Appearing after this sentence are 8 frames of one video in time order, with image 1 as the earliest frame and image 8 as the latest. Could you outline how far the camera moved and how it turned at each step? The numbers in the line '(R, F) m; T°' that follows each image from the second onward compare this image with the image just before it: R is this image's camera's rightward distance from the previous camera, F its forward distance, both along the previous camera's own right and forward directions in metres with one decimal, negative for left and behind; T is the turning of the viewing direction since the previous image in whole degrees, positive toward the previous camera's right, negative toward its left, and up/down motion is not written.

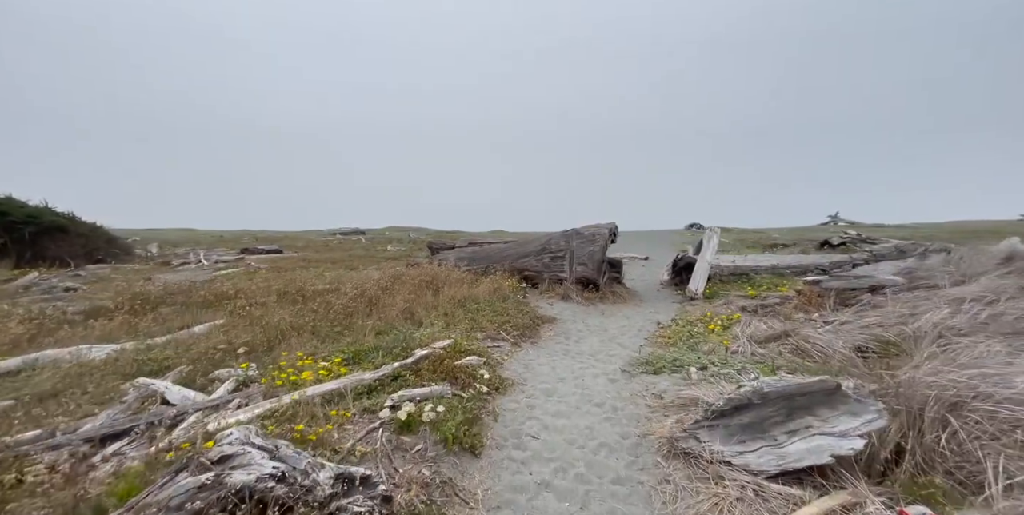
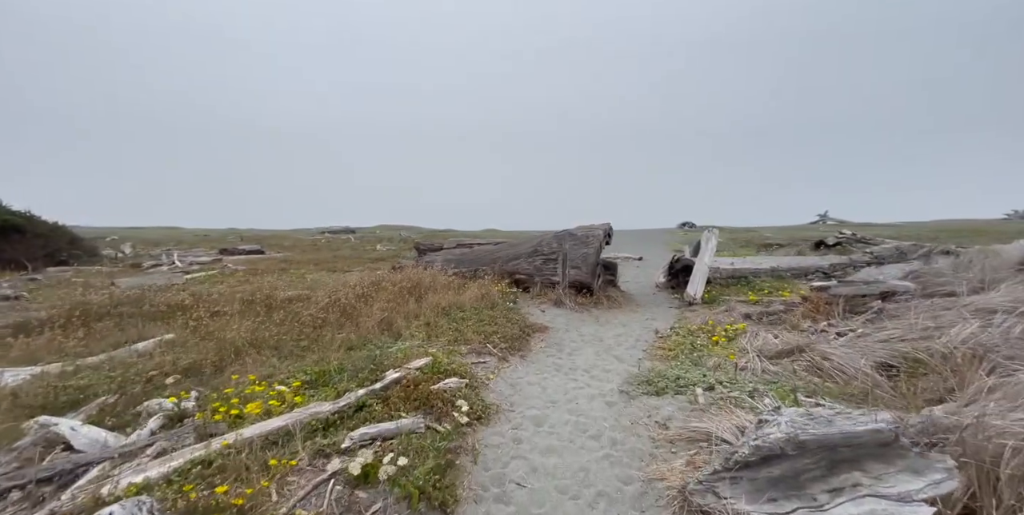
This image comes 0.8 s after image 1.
(+0.1, +0.6) m; +1°
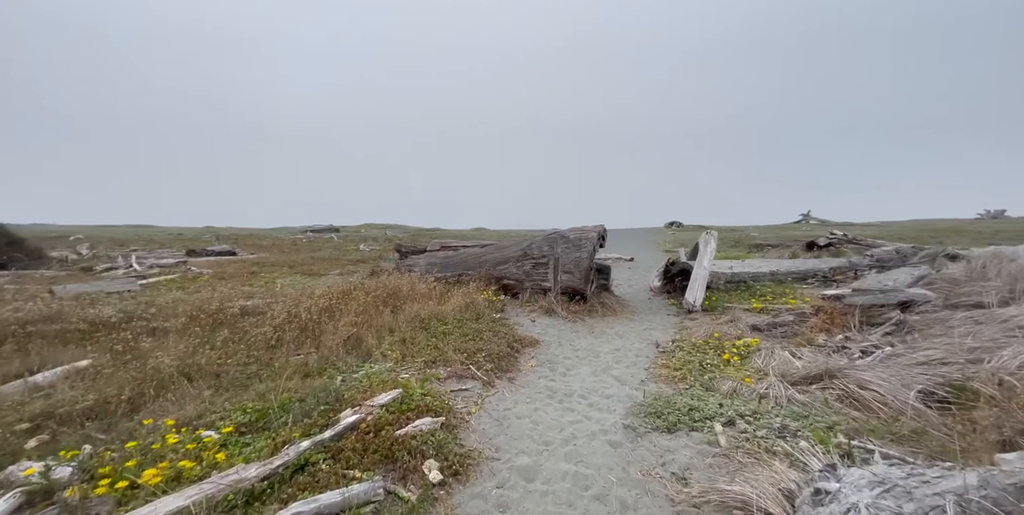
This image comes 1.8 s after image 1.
(0.0, +0.8) m; +1°
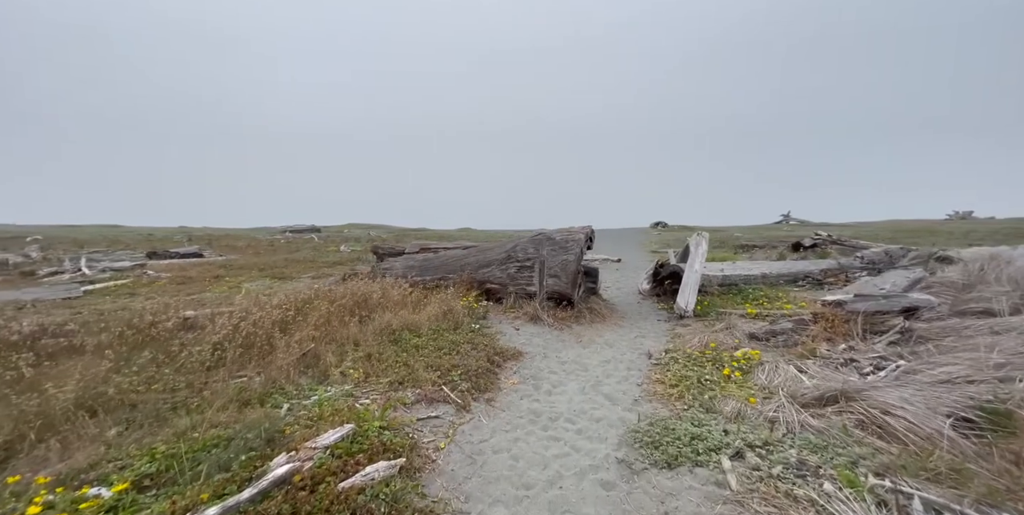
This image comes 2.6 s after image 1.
(+0.1, +0.7) m; +2°
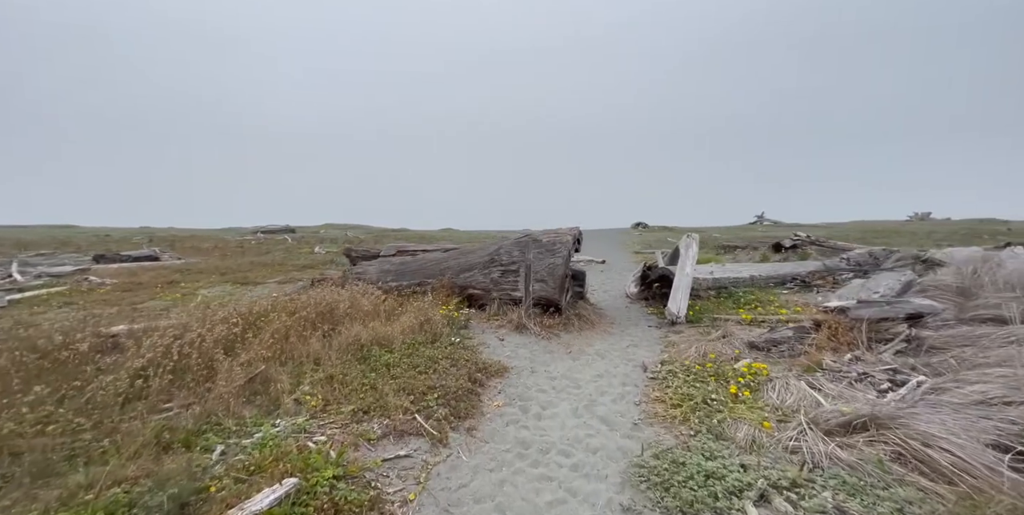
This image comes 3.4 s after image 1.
(0.0, +0.7) m; +2°
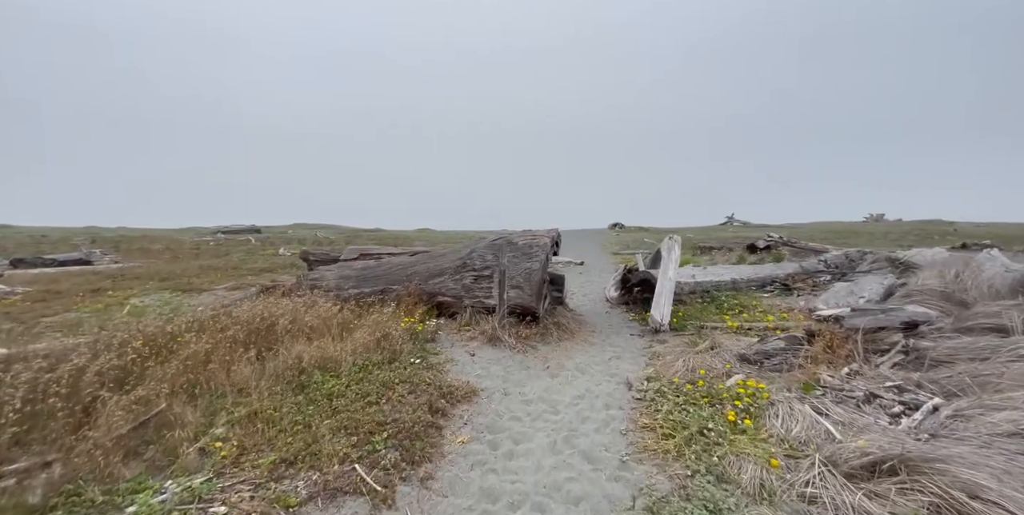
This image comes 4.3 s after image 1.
(+0.1, +0.8) m; +3°
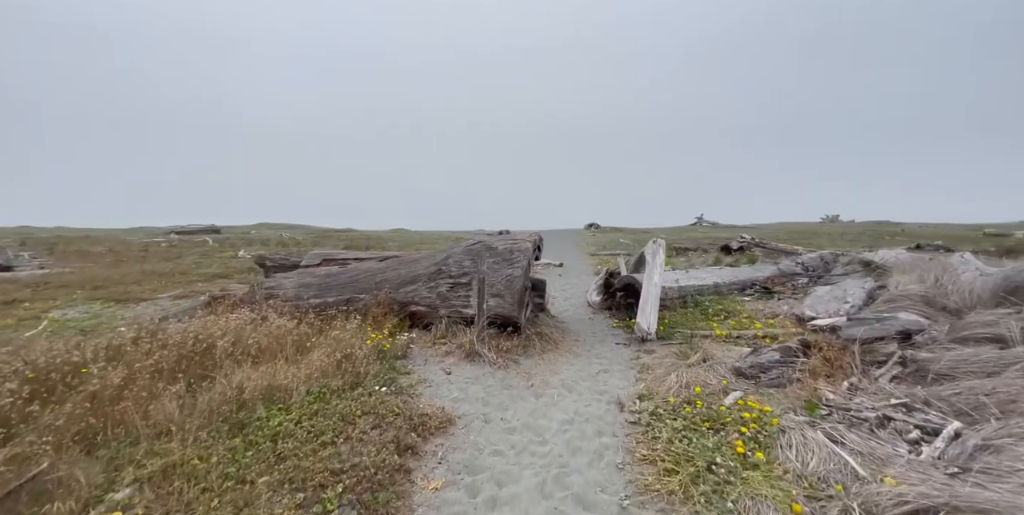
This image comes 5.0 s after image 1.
(-0.1, +0.7) m; +3°
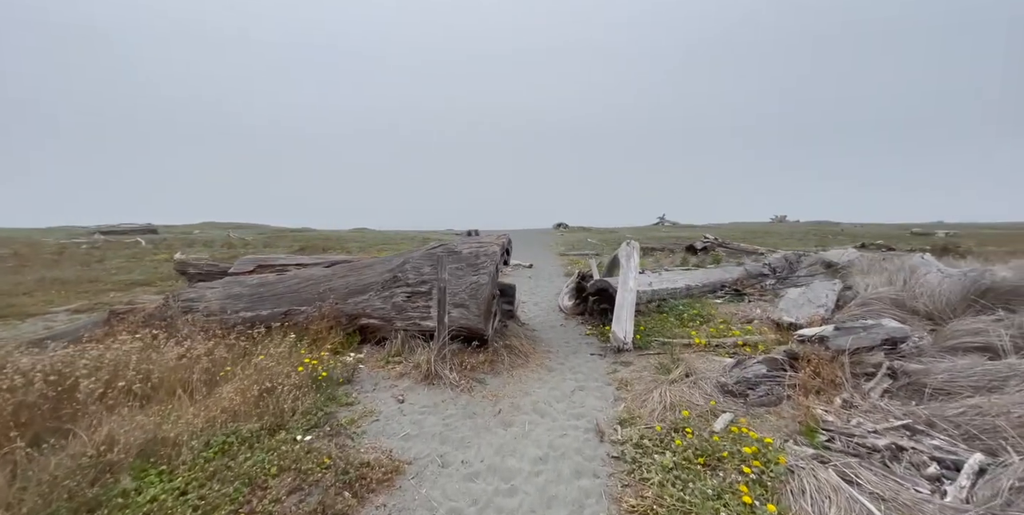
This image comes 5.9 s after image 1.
(+0.1, +0.9) m; +4°
